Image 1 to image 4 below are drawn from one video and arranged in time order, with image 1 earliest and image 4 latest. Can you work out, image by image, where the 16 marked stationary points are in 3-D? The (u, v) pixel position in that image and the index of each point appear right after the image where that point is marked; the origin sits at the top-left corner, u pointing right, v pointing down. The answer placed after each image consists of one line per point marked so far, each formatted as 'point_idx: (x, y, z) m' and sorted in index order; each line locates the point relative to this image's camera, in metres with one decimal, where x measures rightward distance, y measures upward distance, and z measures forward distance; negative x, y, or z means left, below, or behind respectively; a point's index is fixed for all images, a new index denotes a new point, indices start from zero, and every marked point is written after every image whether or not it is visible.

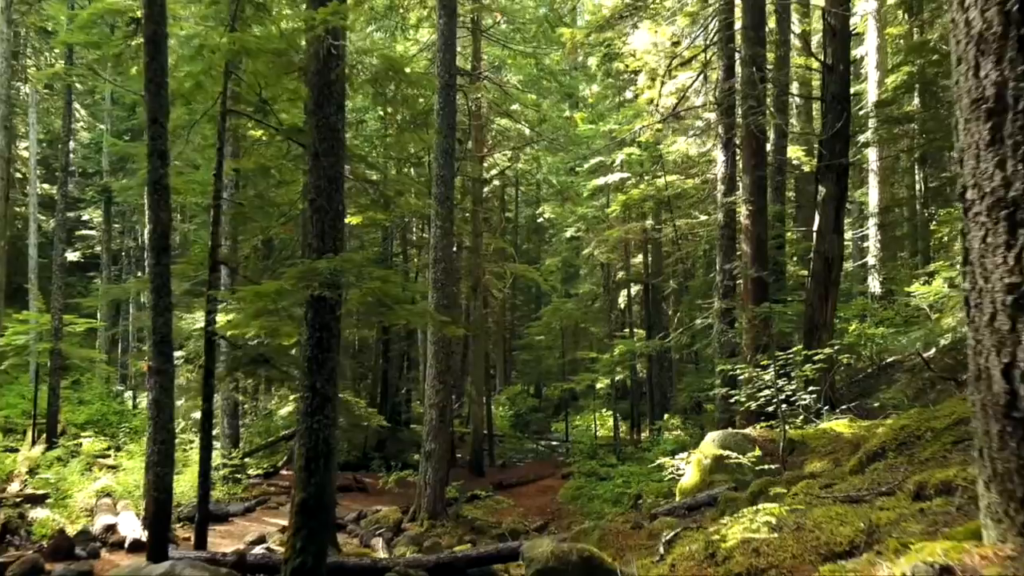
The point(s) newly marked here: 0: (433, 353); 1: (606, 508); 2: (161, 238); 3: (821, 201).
0: (-1.4, -1.1, +13.6) m
1: (+1.7, -4.1, +14.4) m
2: (-3.5, +0.5, +7.8) m
3: (+4.5, +1.3, +11.3) m
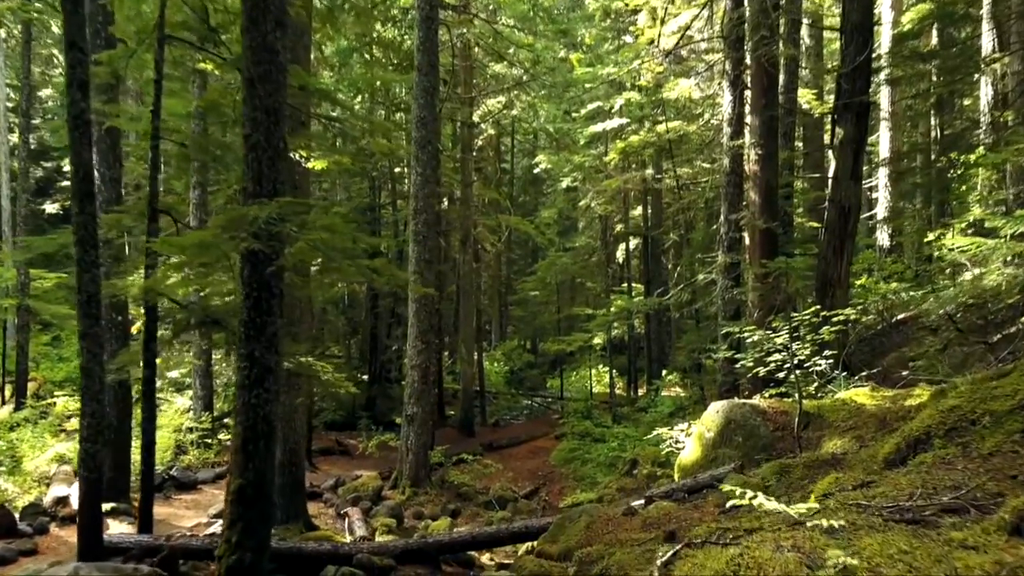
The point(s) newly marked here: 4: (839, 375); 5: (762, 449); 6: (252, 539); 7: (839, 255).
0: (-1.6, -0.4, +12.6) m
1: (+1.5, -3.3, +13.7) m
2: (-3.7, +0.9, +6.8) m
3: (+4.3, +1.9, +10.2) m
4: (+3.2, -0.9, +7.6) m
5: (+2.2, -1.4, +6.7) m
6: (-1.8, -1.7, +5.4) m
7: (+4.3, +0.4, +10.3) m
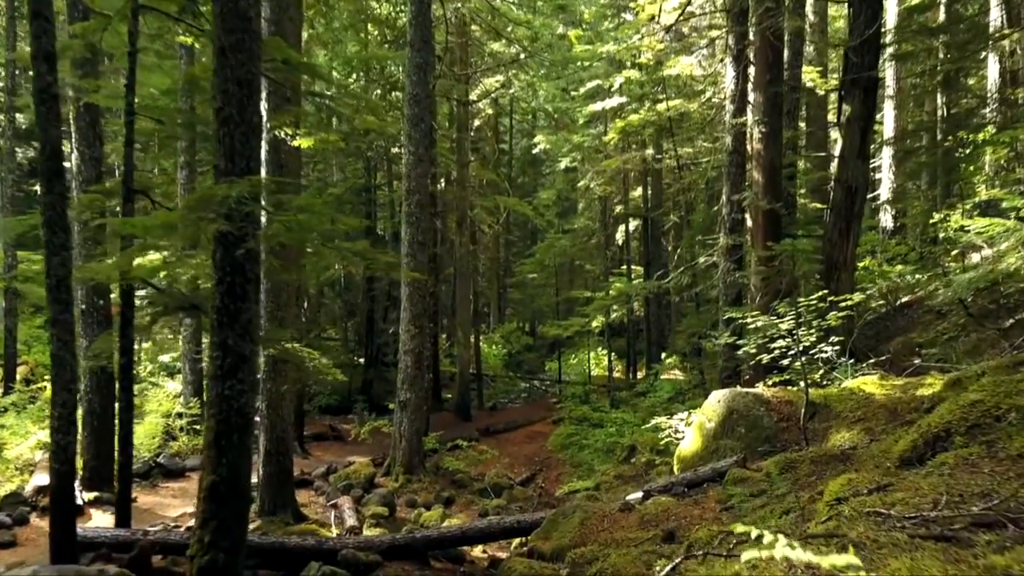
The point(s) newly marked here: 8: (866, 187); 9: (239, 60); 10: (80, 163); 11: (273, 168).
0: (-1.7, -0.1, +12.3) m
1: (+1.5, -3.0, +13.4) m
2: (-3.8, +1.1, +6.4) m
3: (+4.2, +2.1, +9.8) m
4: (+3.1, -0.7, +7.3) m
5: (+2.1, -1.3, +6.4) m
6: (-1.9, -1.6, +5.1) m
7: (+4.3, +0.7, +9.9) m
8: (+4.5, +1.3, +9.9) m
9: (-1.8, +1.5, +5.2) m
10: (-5.5, +1.6, +9.9) m
11: (-2.9, +1.4, +9.3) m
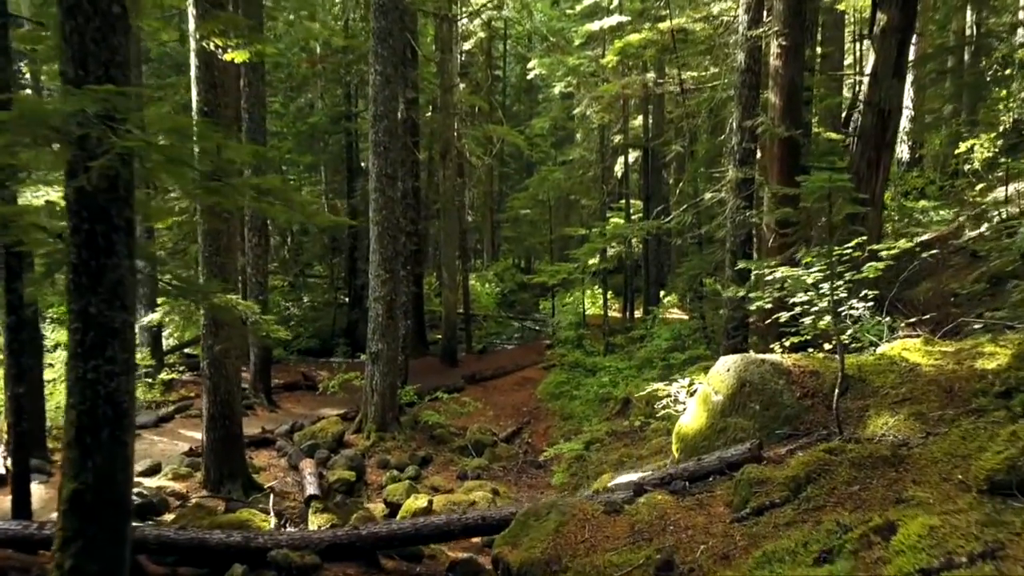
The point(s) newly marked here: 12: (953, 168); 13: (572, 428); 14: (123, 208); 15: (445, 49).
0: (-1.9, +0.8, +11.0) m
1: (+1.2, -2.0, +12.4) m
2: (-4.0, +1.4, +5.1) m
3: (+4.0, +2.7, +8.3) m
4: (+2.9, -0.3, +6.1) m
5: (+1.8, -0.9, +5.2) m
6: (-2.1, -1.4, +3.9) m
7: (+4.0, +1.3, +8.6) m
8: (+4.3, +2.0, +8.5) m
9: (-2.1, +1.8, +3.8) m
10: (-5.7, +2.2, +8.4) m
11: (-3.1, +2.0, +7.9) m
12: (+8.7, +2.3, +15.2) m
13: (+0.9, -2.2, +12.1) m
14: (-2.0, +0.4, +4.0) m
15: (-1.5, +5.3, +17.1) m
